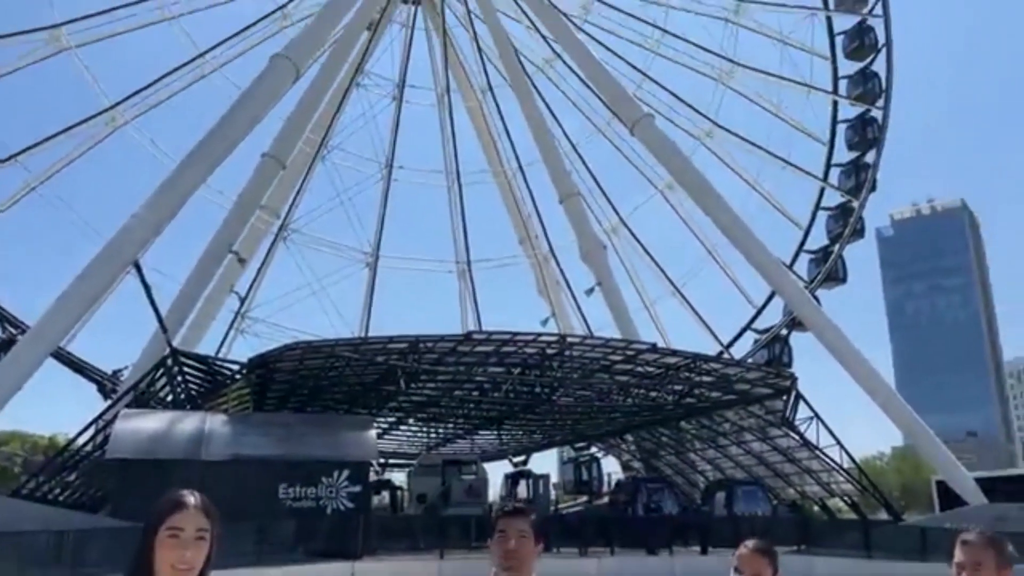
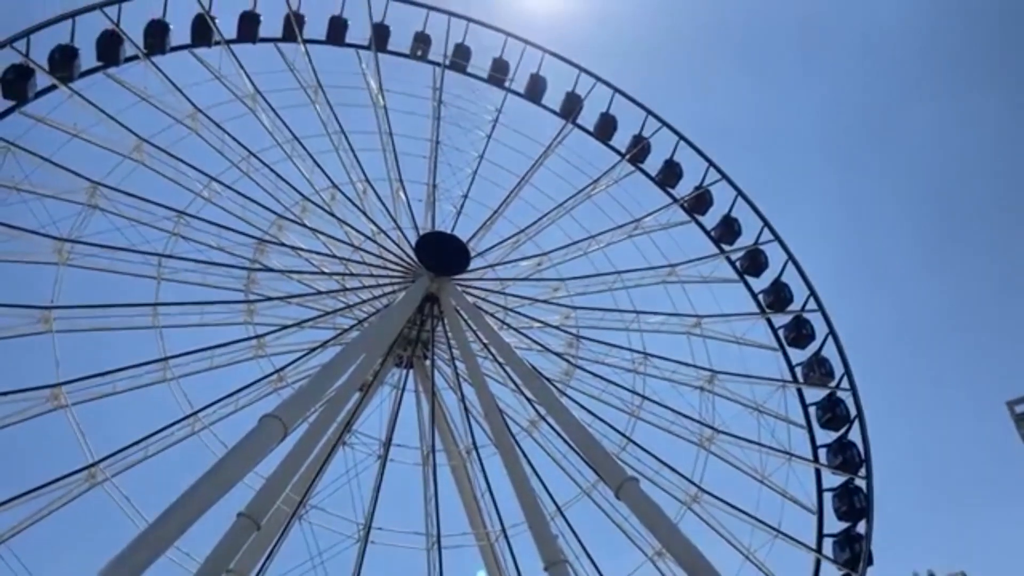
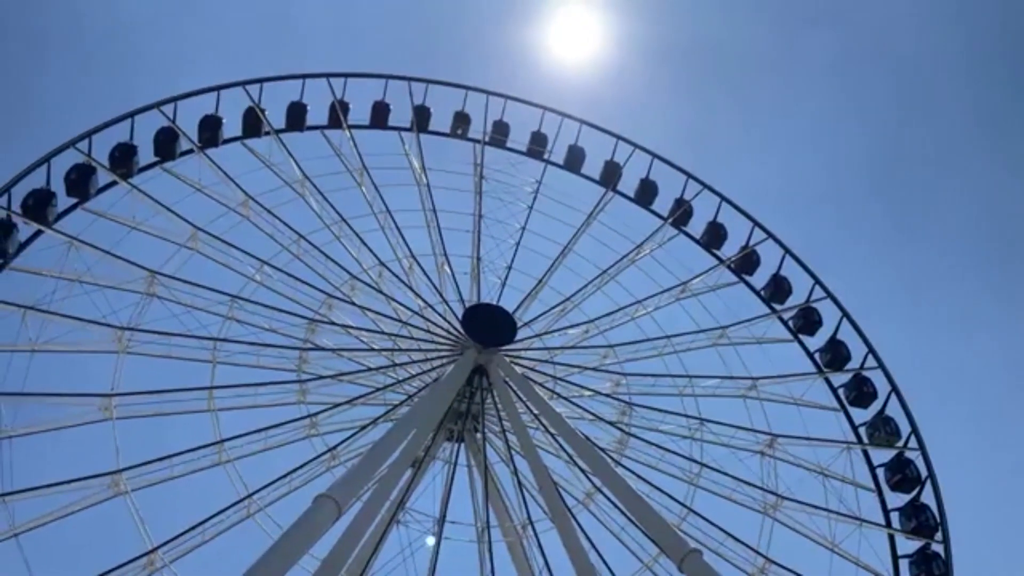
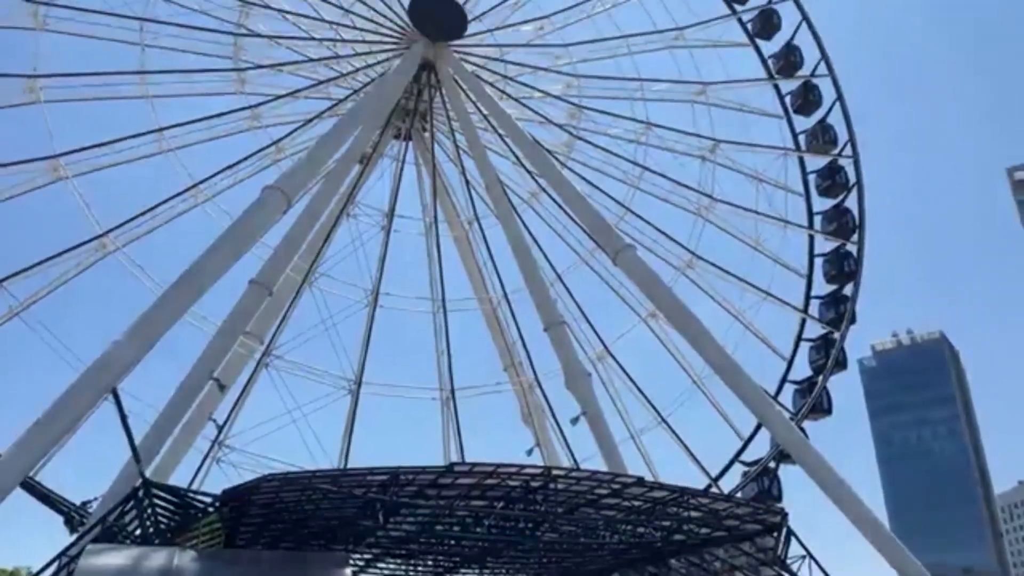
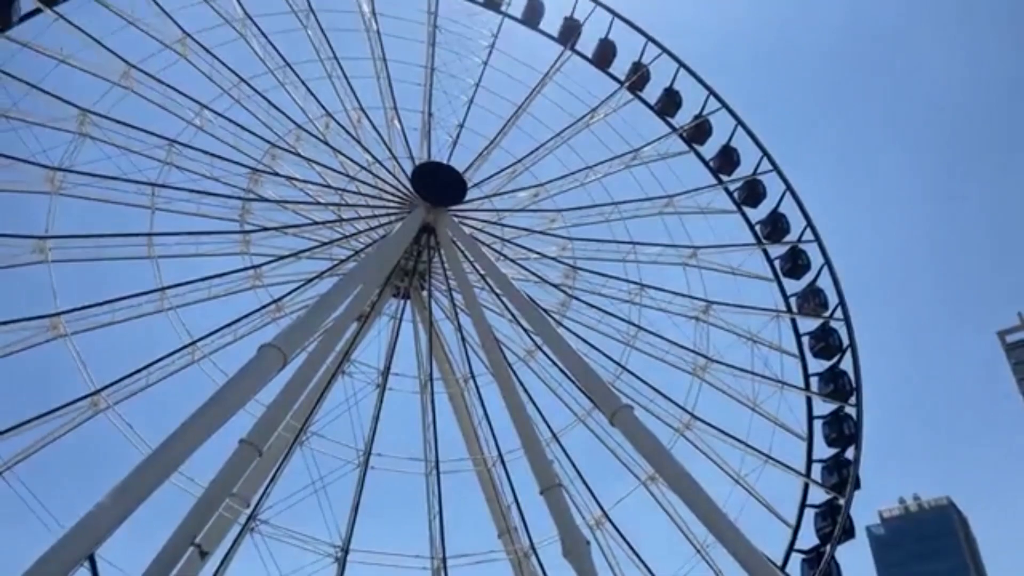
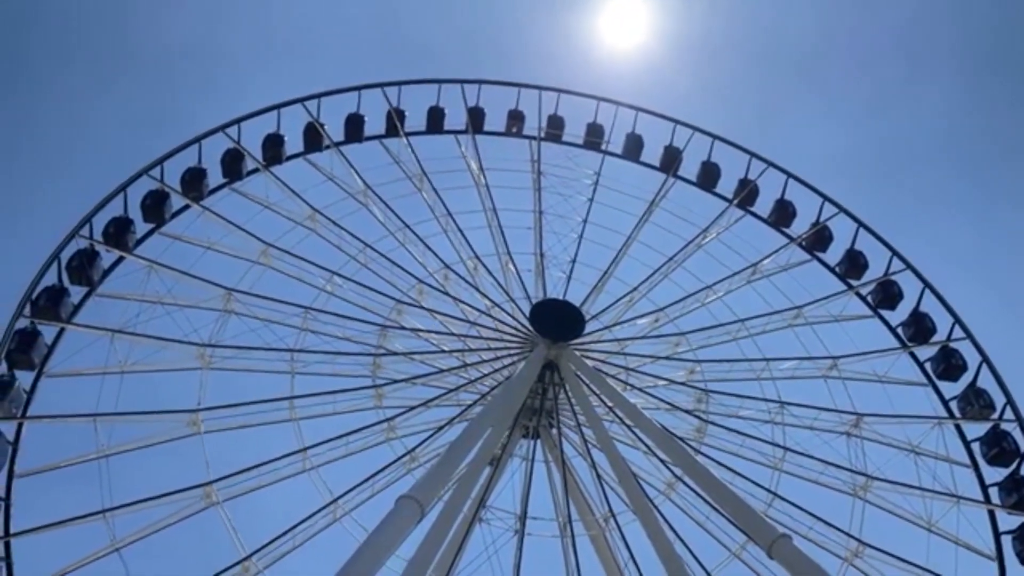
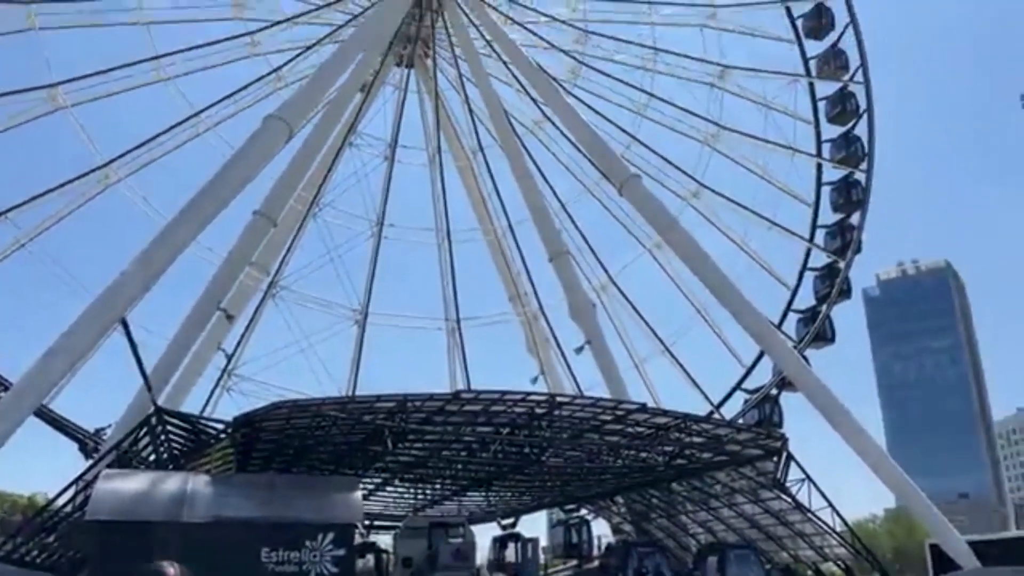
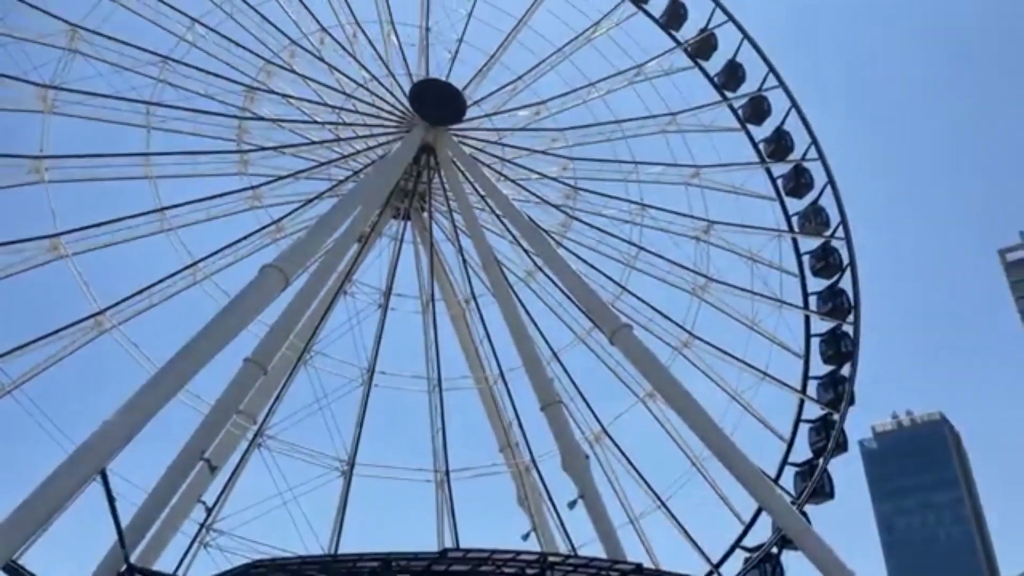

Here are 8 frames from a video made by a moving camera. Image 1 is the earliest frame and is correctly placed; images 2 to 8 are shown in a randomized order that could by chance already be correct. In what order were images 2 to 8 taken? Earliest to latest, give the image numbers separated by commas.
7, 4, 8, 5, 2, 3, 6
